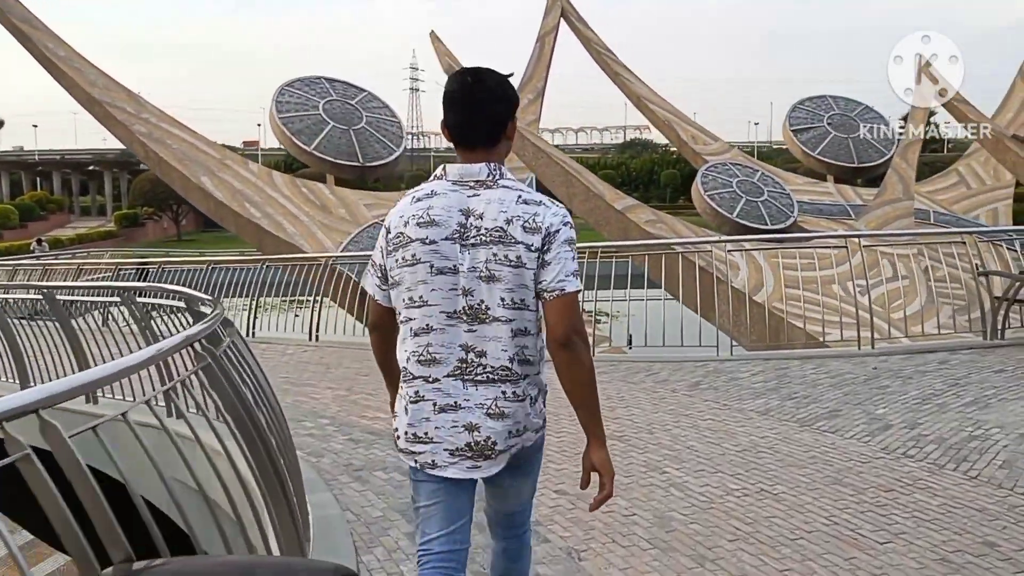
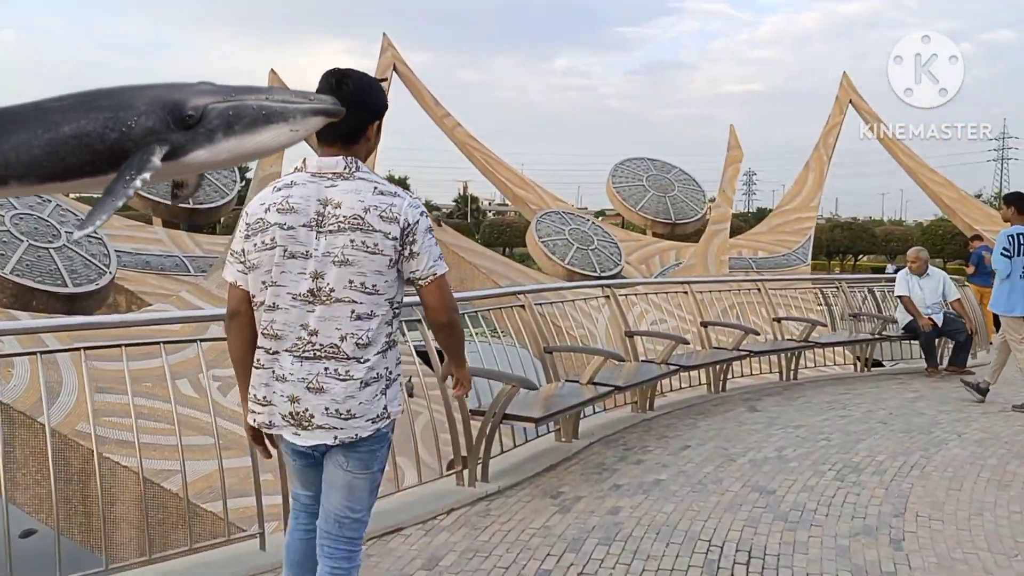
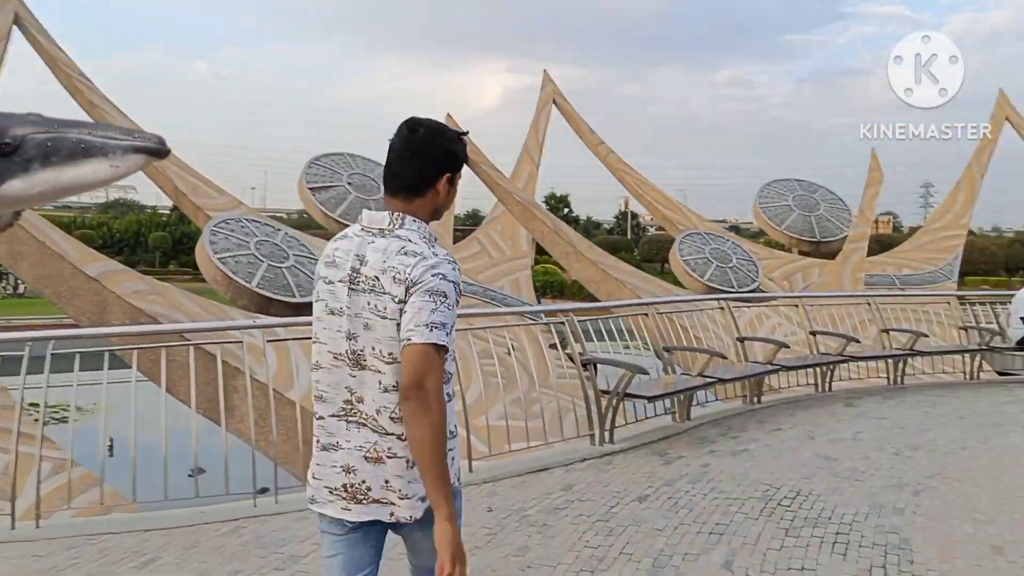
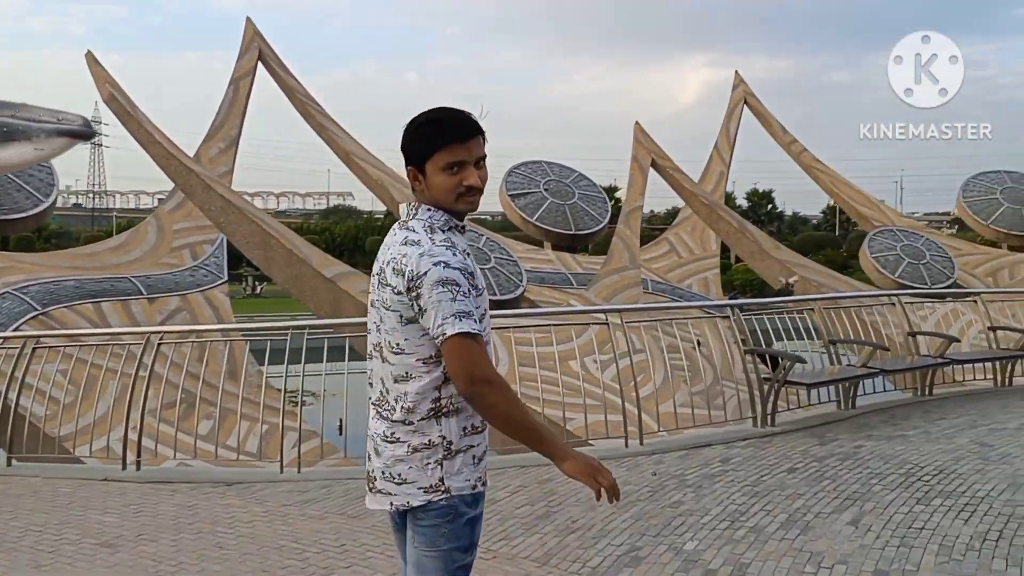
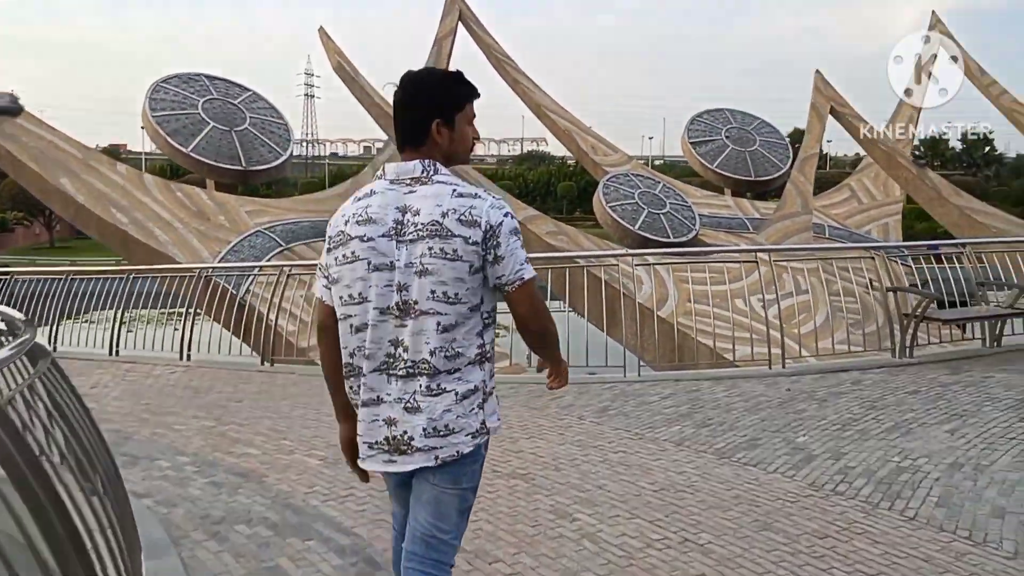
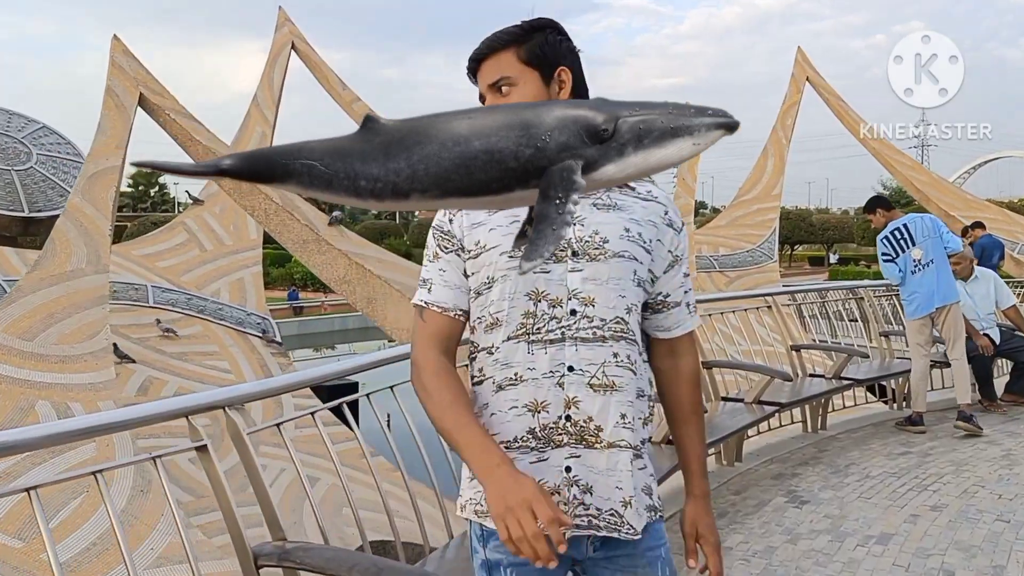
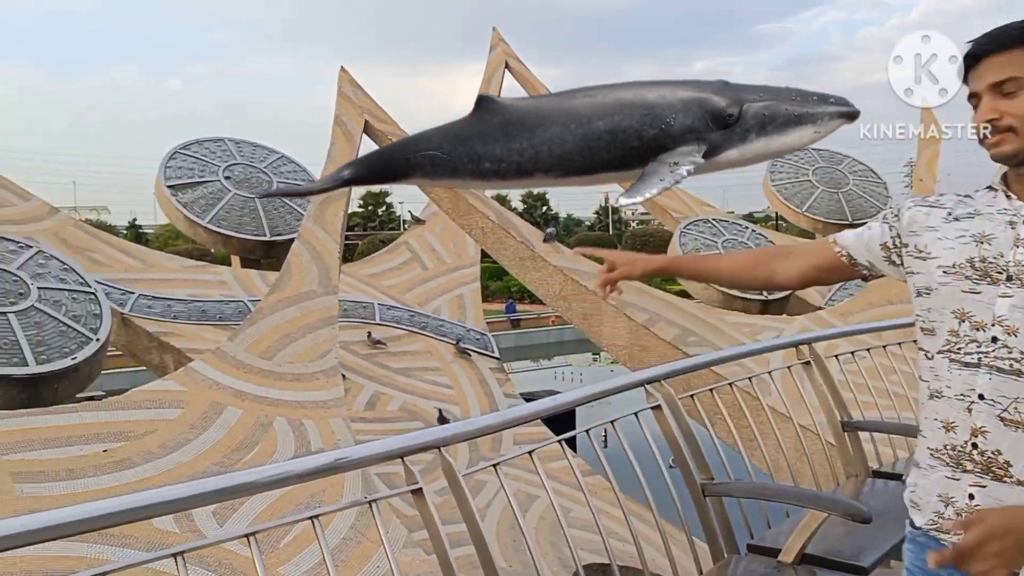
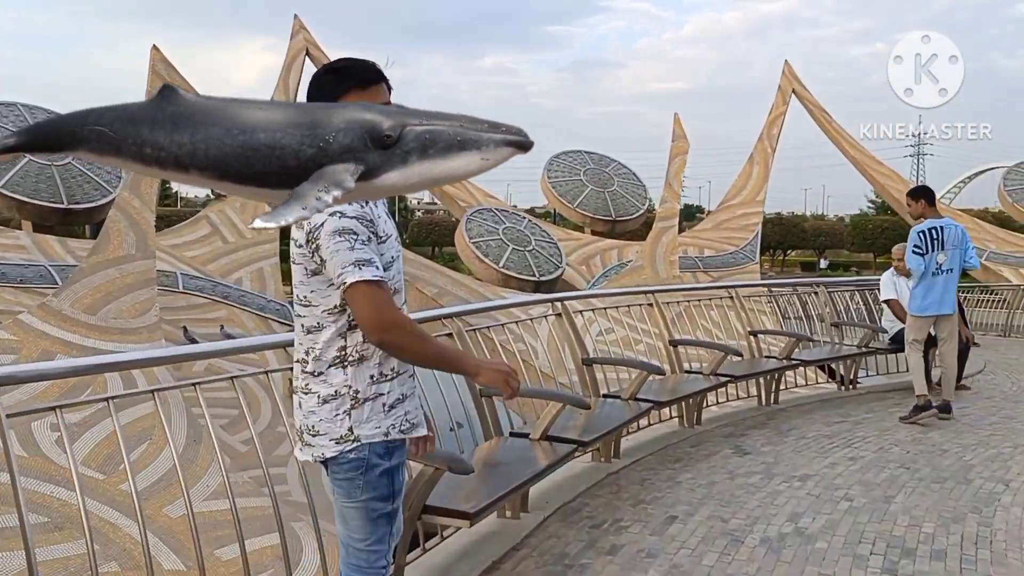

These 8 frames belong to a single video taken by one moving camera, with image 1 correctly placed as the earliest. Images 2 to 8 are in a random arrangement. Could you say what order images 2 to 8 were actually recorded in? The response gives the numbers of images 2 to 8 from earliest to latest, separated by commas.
5, 4, 3, 2, 8, 6, 7
